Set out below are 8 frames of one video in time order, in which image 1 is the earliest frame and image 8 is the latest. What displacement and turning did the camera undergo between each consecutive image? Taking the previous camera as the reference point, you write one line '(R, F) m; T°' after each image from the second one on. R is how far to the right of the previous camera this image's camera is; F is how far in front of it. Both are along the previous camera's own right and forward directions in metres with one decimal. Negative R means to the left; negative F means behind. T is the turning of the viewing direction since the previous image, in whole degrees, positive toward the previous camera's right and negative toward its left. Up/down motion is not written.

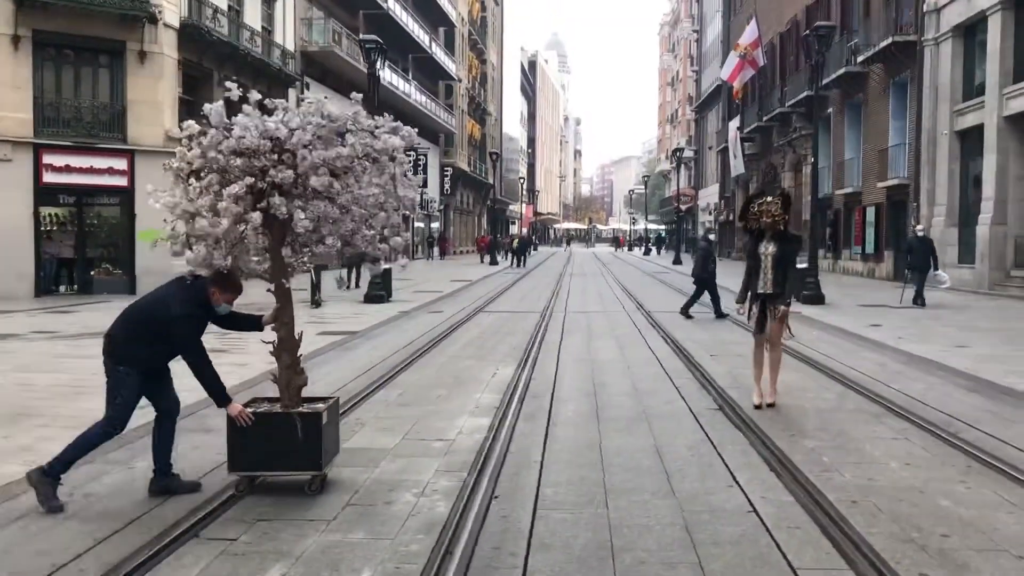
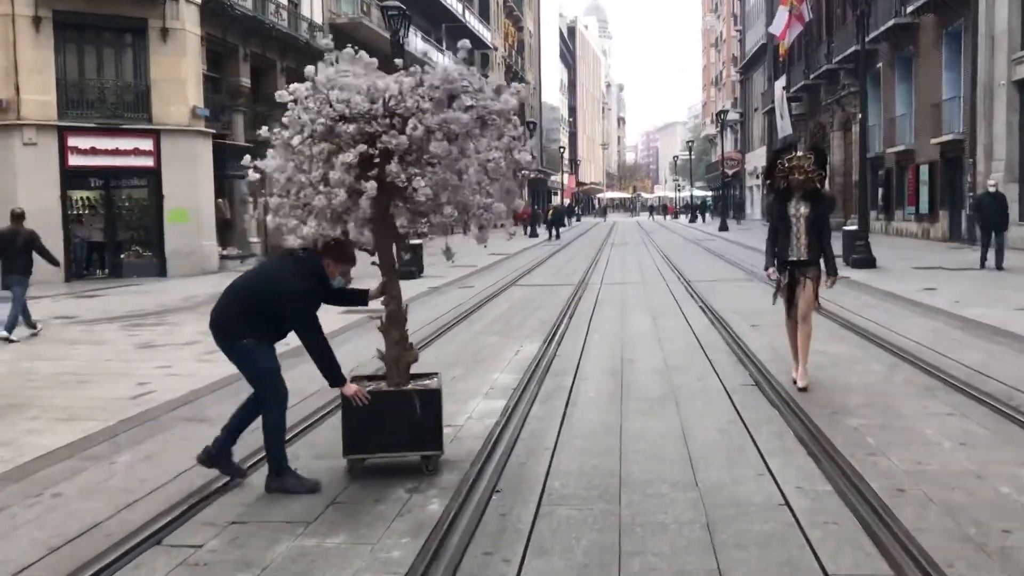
(+0.3, +0.6) m; -3°
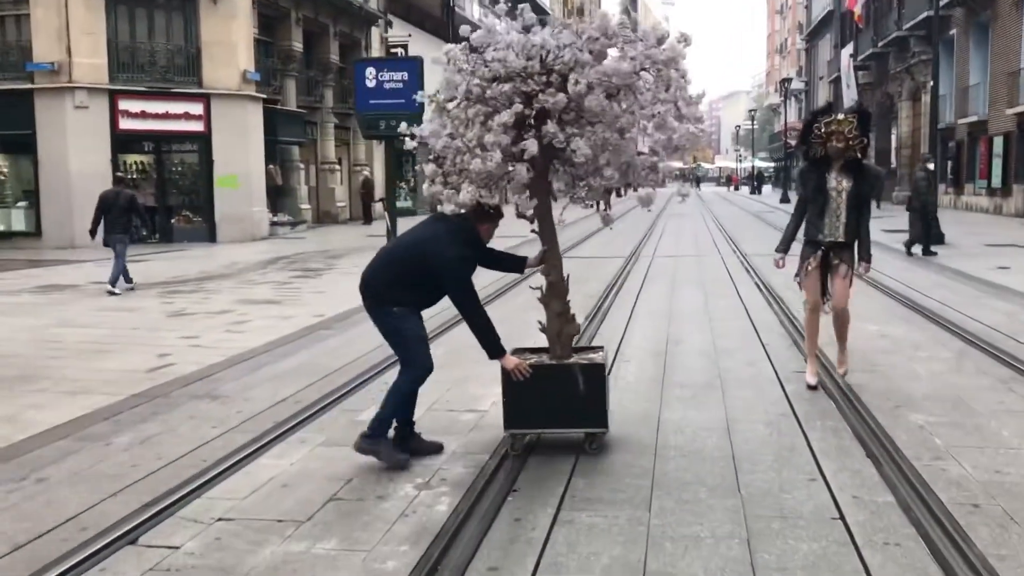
(+0.2, +0.5) m; -3°
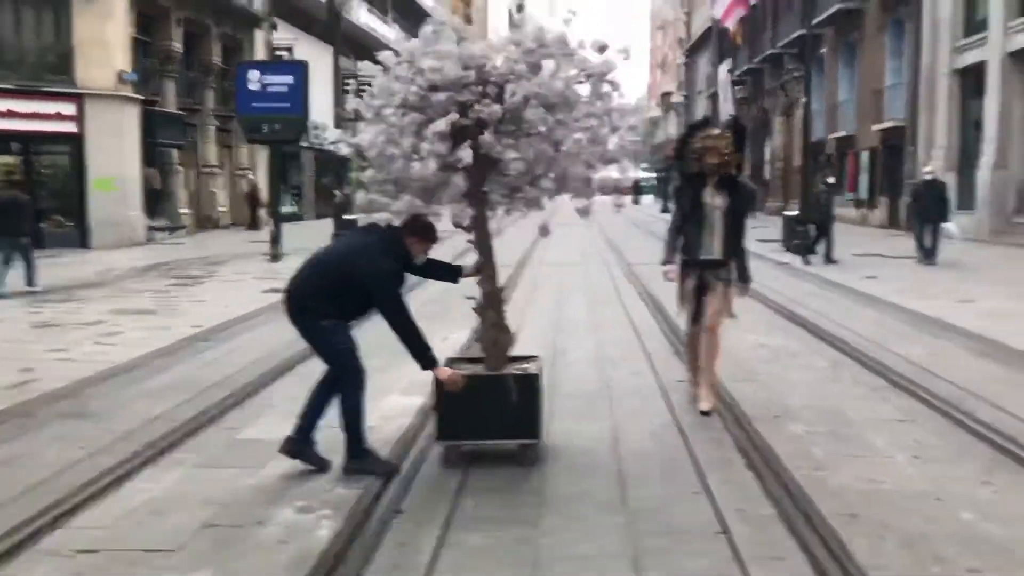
(0.0, +0.1) m; +7°
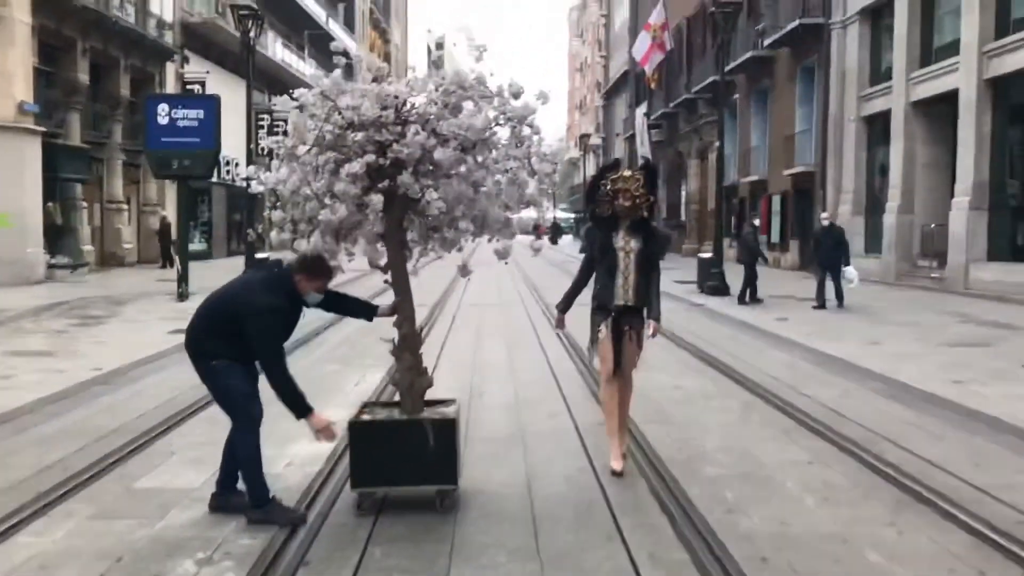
(0.0, 0.0) m; +5°
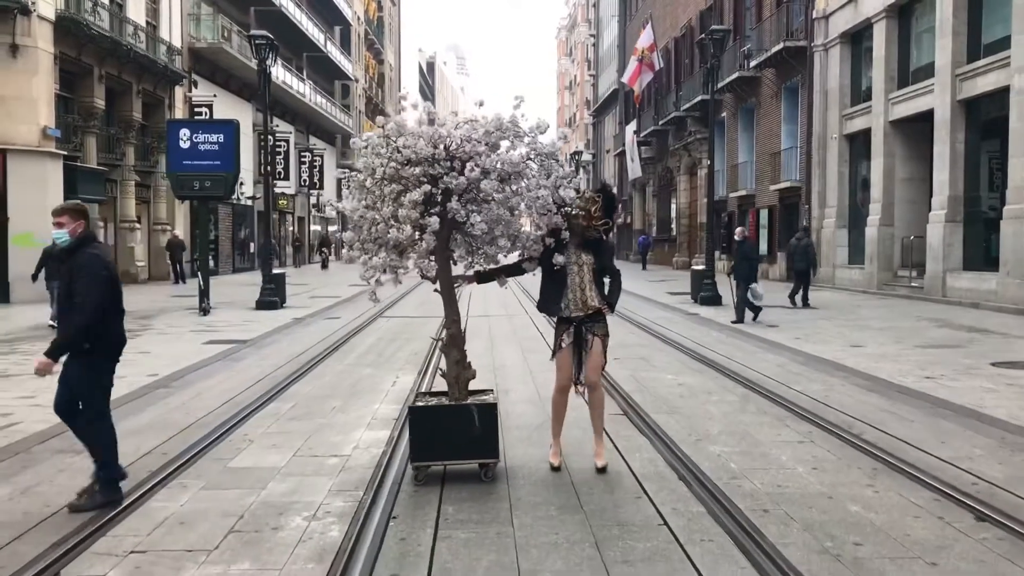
(-0.3, -1.0) m; +1°
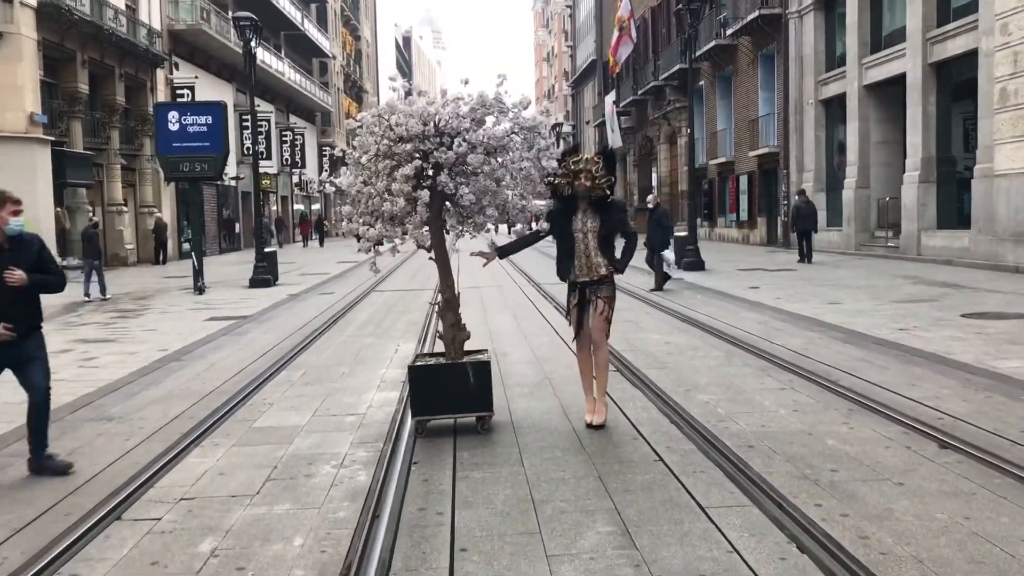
(-0.1, -0.5) m; +1°
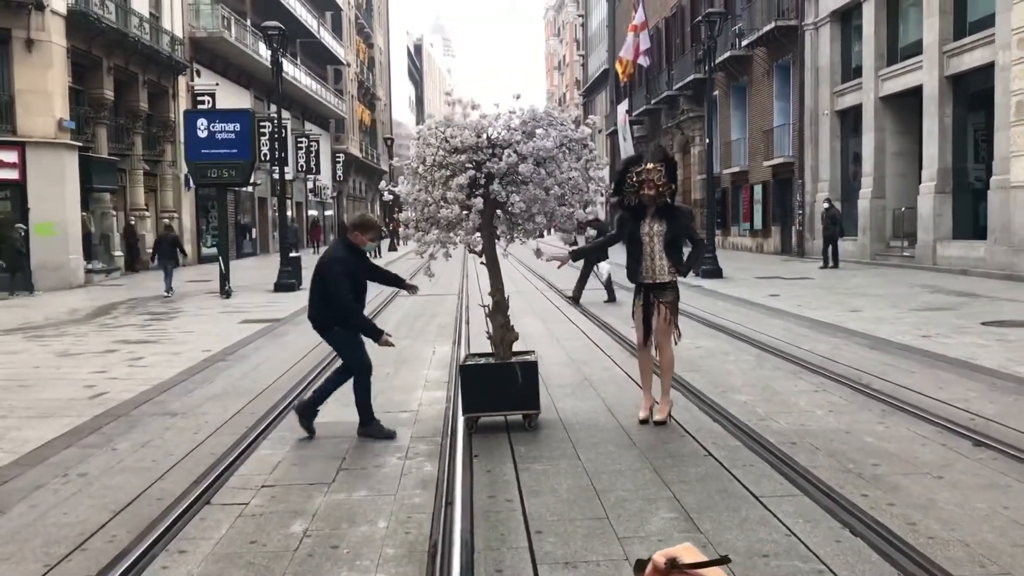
(-0.3, -0.3) m; 0°
